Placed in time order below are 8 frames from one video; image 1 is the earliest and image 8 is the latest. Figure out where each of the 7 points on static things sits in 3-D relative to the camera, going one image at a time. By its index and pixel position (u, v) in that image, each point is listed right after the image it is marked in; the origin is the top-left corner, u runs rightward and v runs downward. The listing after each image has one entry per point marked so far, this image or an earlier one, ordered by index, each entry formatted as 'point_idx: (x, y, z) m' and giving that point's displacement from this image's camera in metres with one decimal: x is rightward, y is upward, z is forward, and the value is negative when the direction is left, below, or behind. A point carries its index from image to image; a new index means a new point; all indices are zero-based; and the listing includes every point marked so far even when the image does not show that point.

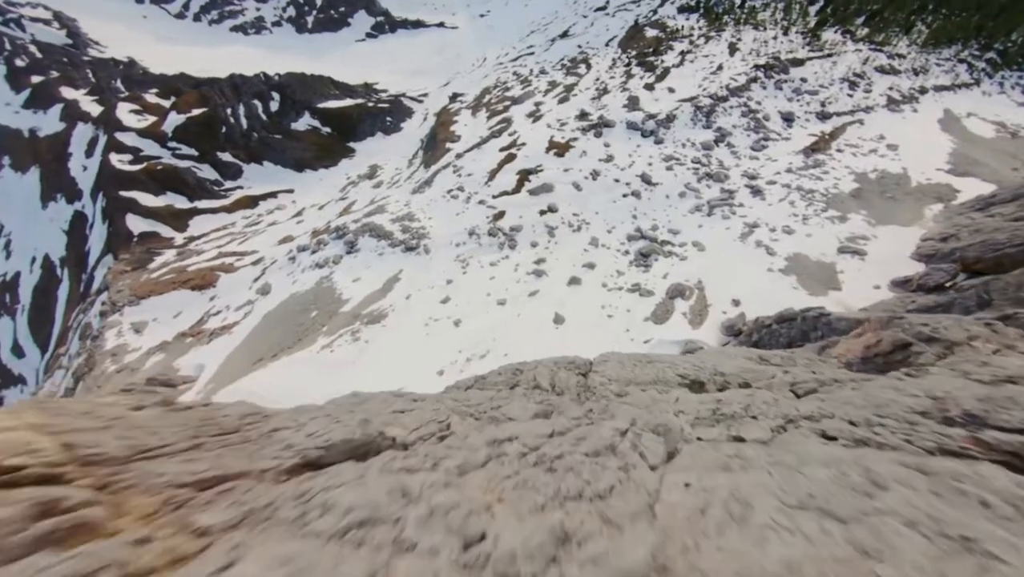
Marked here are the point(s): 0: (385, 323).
0: (-5.6, -1.5, +18.0) m
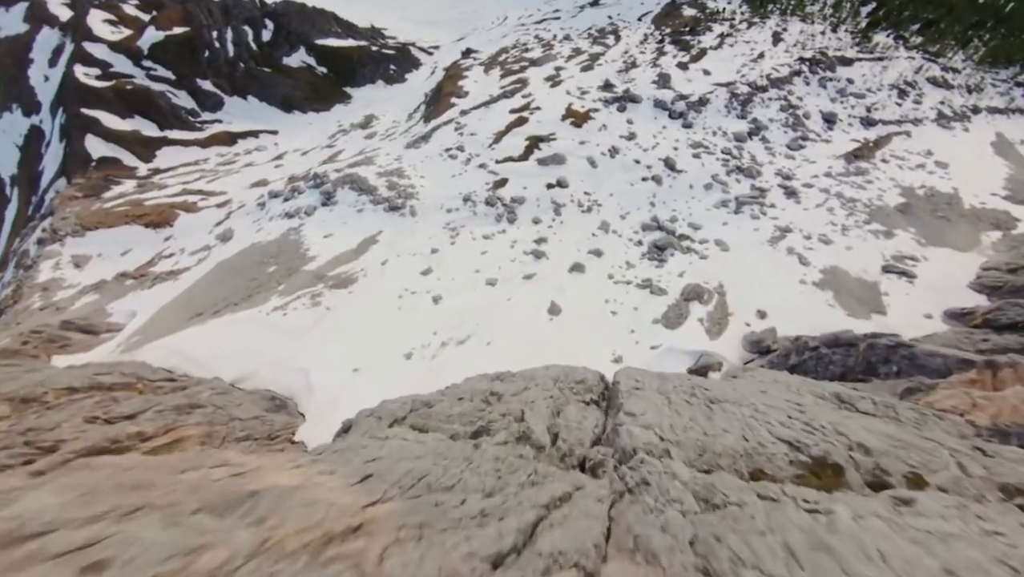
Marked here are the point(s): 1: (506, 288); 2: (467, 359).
0: (-6.0, 0.0, +15.4) m
1: (-0.3, +0.1, +15.3) m
2: (-1.5, -2.2, +12.9) m
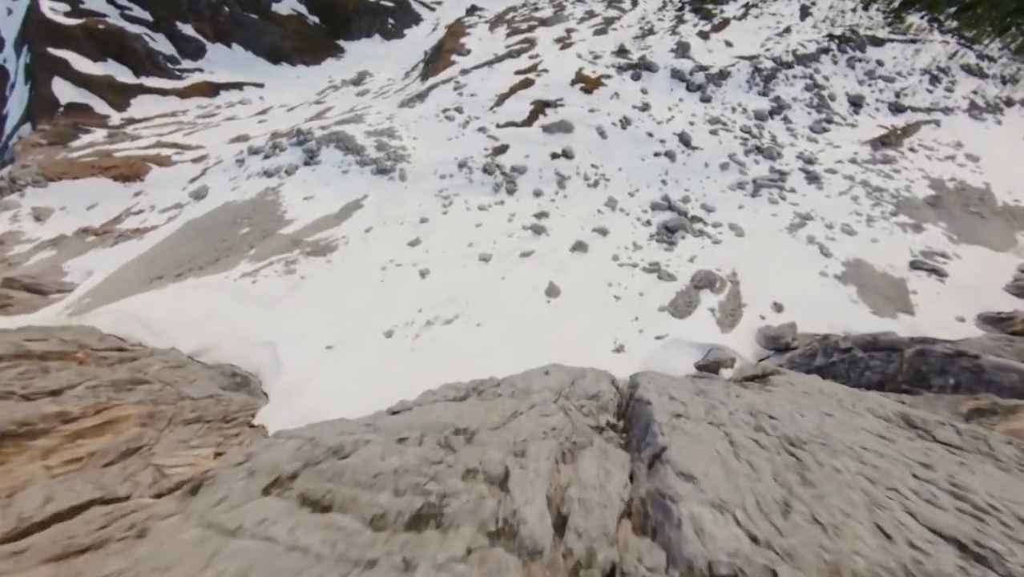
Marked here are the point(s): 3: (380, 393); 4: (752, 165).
0: (-6.1, +1.1, +14.0) m
1: (-0.5, +0.9, +13.9) m
2: (-1.7, -1.5, +11.7) m
3: (-3.4, -2.7, +10.5) m
4: (+11.3, +5.8, +19.4) m
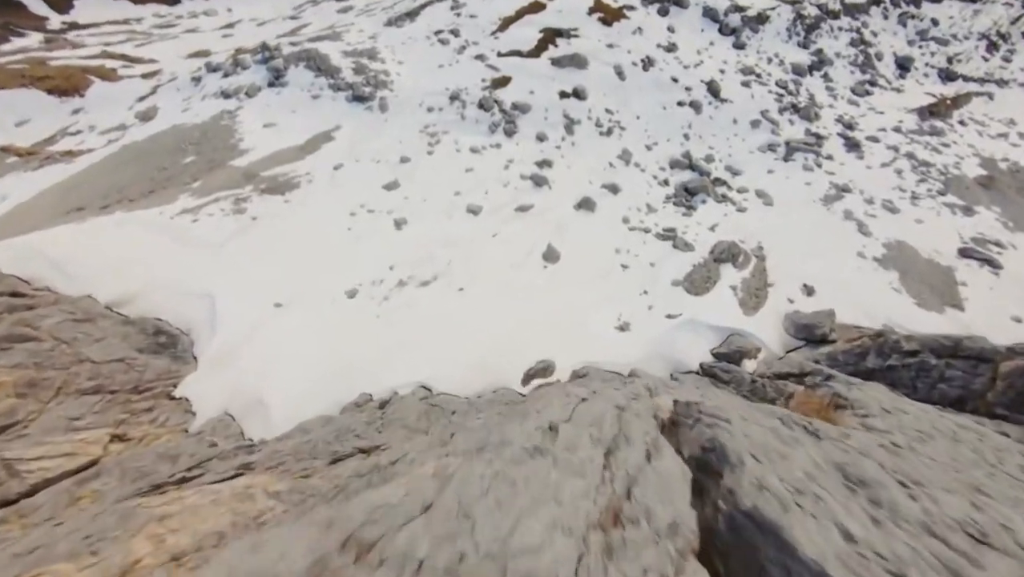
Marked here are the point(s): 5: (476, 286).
0: (-6.3, +2.6, +11.7) m
1: (-0.6, +2.0, +11.8) m
2: (-2.0, -0.4, +9.8) m
3: (-3.8, -1.6, +8.7) m
4: (+11.3, +6.8, +17.0) m
5: (-0.9, 0.0, +10.3) m
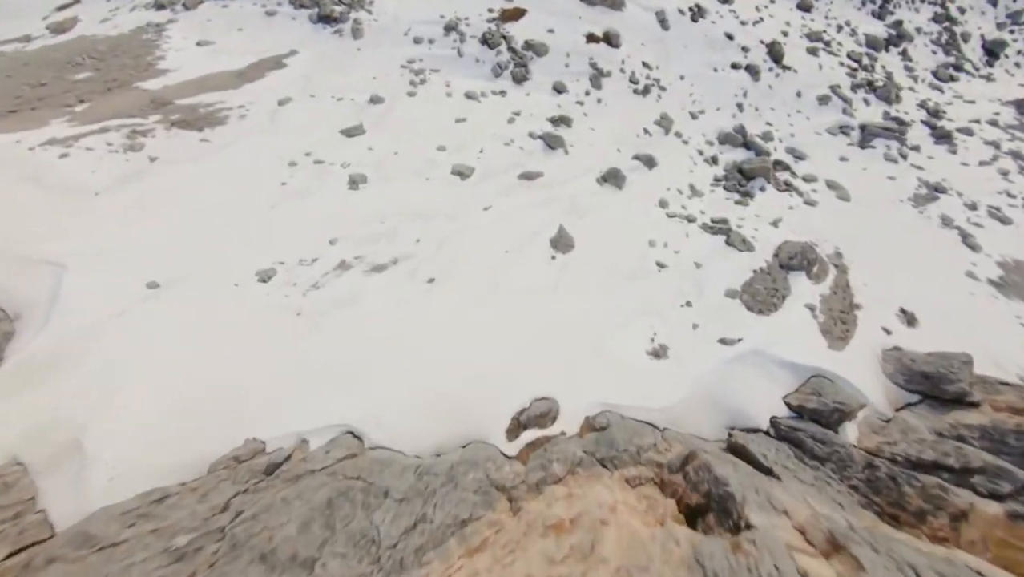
0: (-6.2, +3.2, +8.5) m
1: (-0.6, +2.2, +8.7) m
2: (-2.2, -0.2, +6.7) m
3: (-4.0, -1.4, +5.7) m
4: (+11.6, +6.1, +13.8) m
5: (-1.0, +0.1, +7.2) m
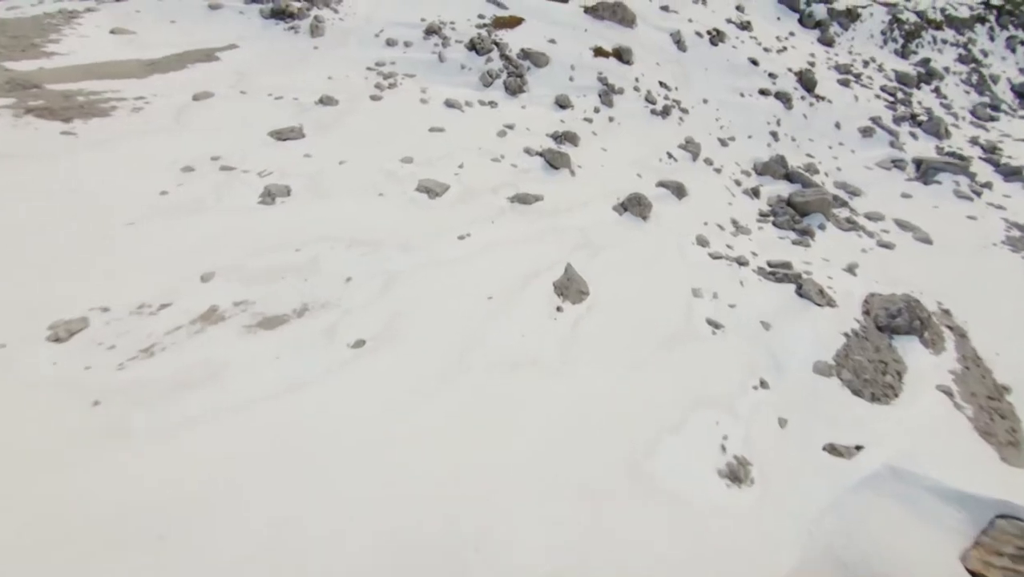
0: (-6.4, +2.4, +6.1) m
1: (-0.8, +1.2, +6.2) m
2: (-2.4, -0.9, +3.9) m
3: (-4.2, -1.8, +2.7) m
4: (+11.4, +4.3, +11.9) m
5: (-1.2, -0.6, +4.5) m
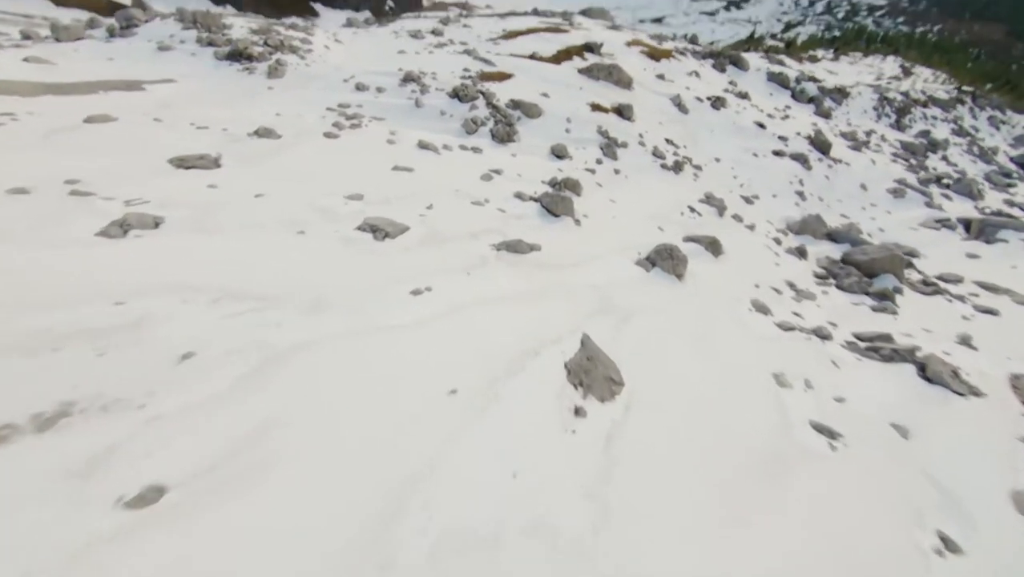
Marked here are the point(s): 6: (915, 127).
0: (-6.5, +1.4, +4.3) m
1: (-0.9, +0.4, +4.3) m
2: (-2.4, -1.2, +1.6) m
3: (-4.2, -1.9, +0.2) m
4: (+11.2, +2.3, +10.7) m
5: (-1.3, -1.1, +2.2) m
6: (+15.4, +6.1, +15.7) m
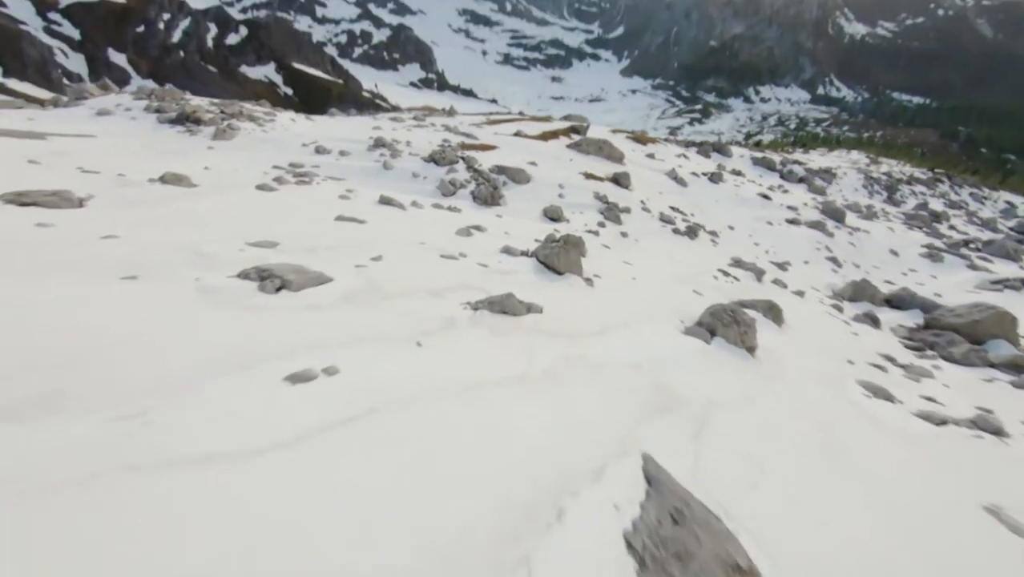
0: (-6.7, +0.7, +2.7) m
1: (-1.0, -0.2, +2.6) m
2: (-2.4, -1.1, -0.5) m
3: (-4.2, -1.5, -2.0) m
4: (+10.9, +0.6, +9.5) m
5: (-1.3, -1.1, +0.2) m
6: (+14.9, +3.2, +15.4) m
